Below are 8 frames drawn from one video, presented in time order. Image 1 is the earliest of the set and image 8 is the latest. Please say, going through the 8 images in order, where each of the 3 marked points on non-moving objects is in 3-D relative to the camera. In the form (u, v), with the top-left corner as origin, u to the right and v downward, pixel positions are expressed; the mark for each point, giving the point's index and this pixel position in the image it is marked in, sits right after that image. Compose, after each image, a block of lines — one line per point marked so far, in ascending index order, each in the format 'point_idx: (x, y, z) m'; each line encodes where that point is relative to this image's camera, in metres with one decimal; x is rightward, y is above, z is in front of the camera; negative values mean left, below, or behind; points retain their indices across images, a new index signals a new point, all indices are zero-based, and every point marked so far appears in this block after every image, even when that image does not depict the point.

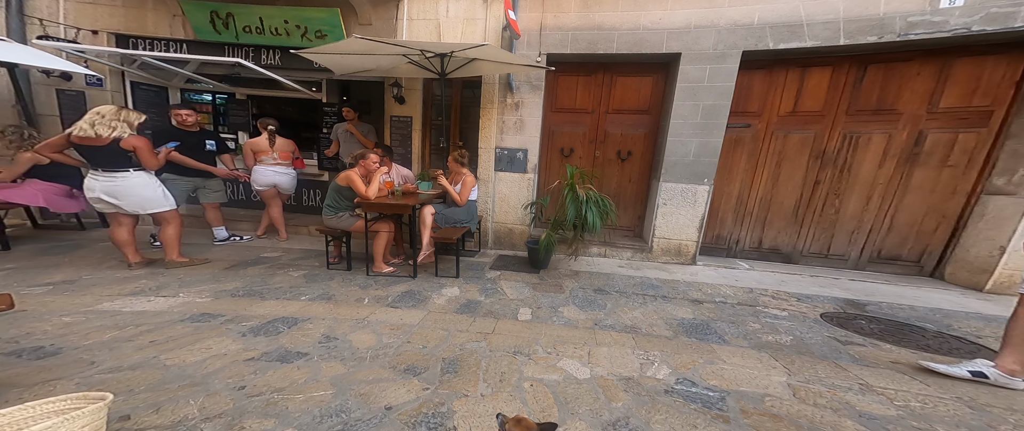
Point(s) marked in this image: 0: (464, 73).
0: (-0.5, +1.9, +4.4) m
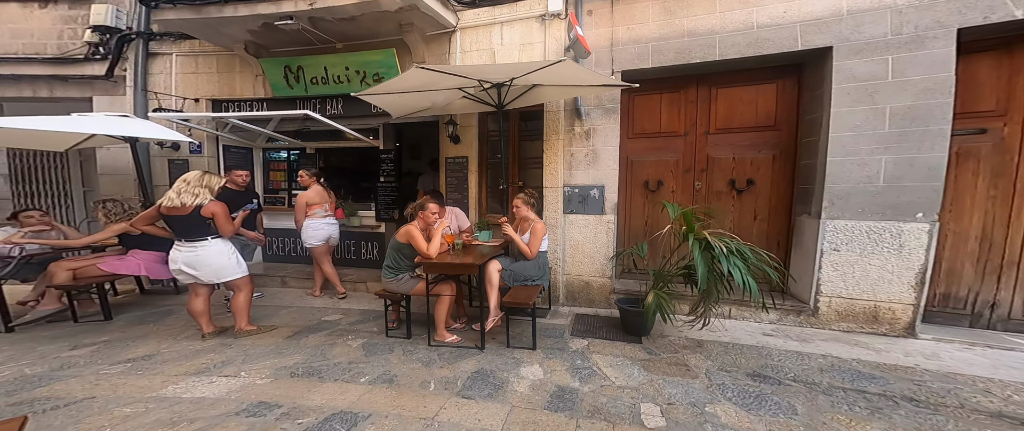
0: (+0.2, +1.3, +4.1) m
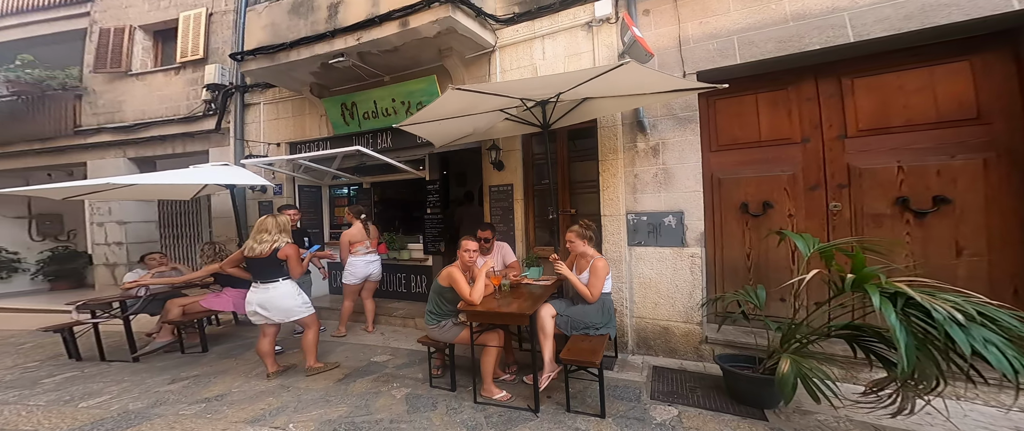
0: (+0.8, +1.0, +3.6) m
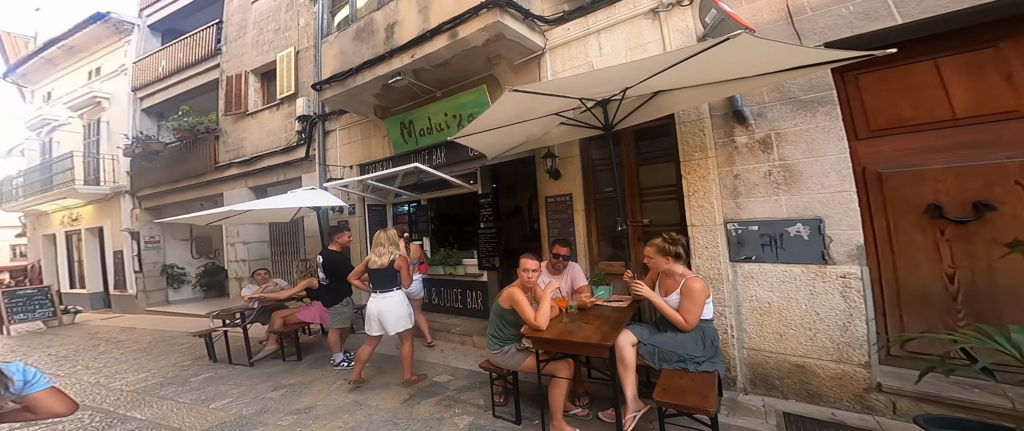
0: (+1.3, +0.9, +3.1) m
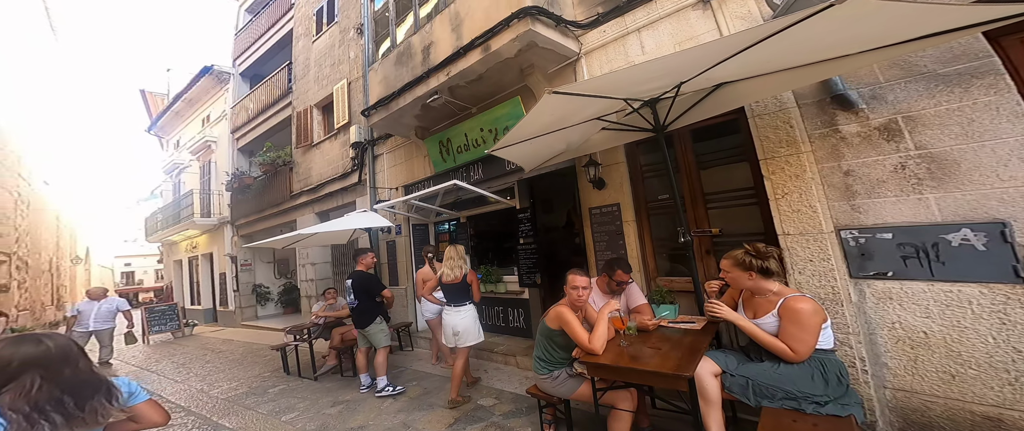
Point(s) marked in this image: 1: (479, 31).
0: (+1.6, +0.9, +2.8) m
1: (-0.4, +2.1, +3.9) m
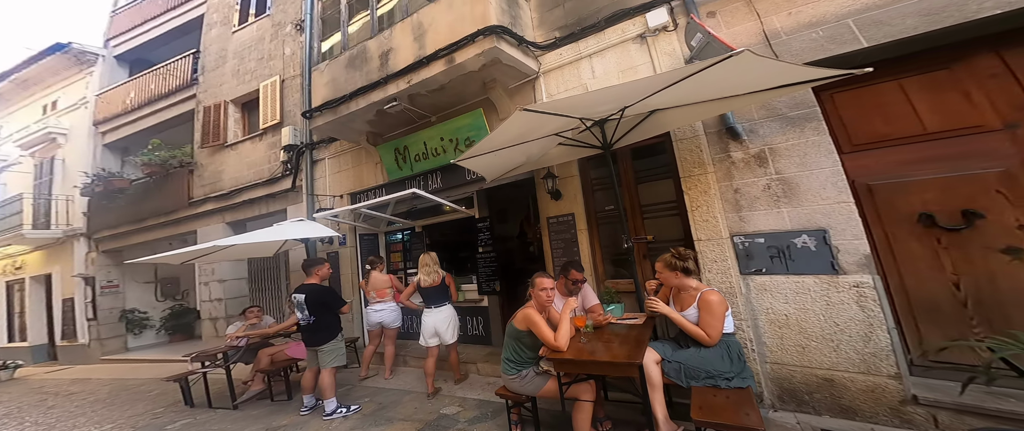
0: (+1.3, +0.8, +3.2) m
1: (-0.8, +2.0, +3.9) m
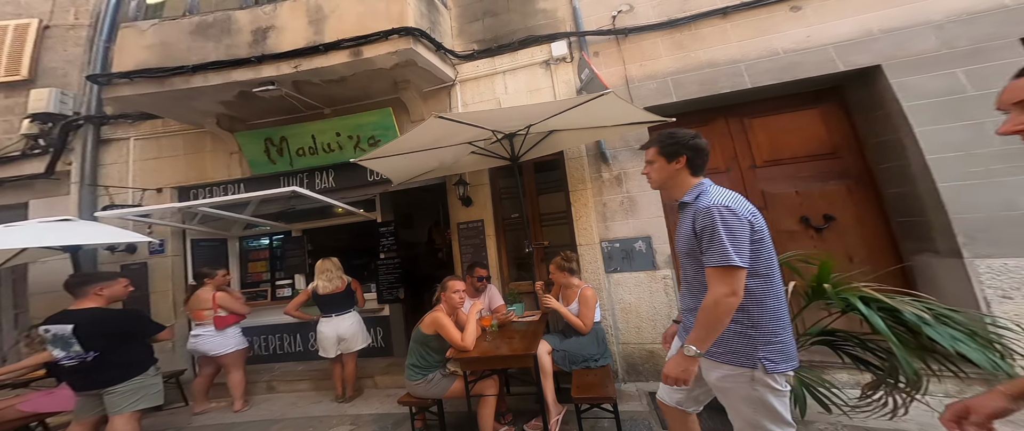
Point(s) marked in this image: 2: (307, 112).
0: (+0.3, +0.7, +3.7) m
1: (-1.8, +1.9, +3.6) m
2: (-2.9, +1.4, +4.6) m
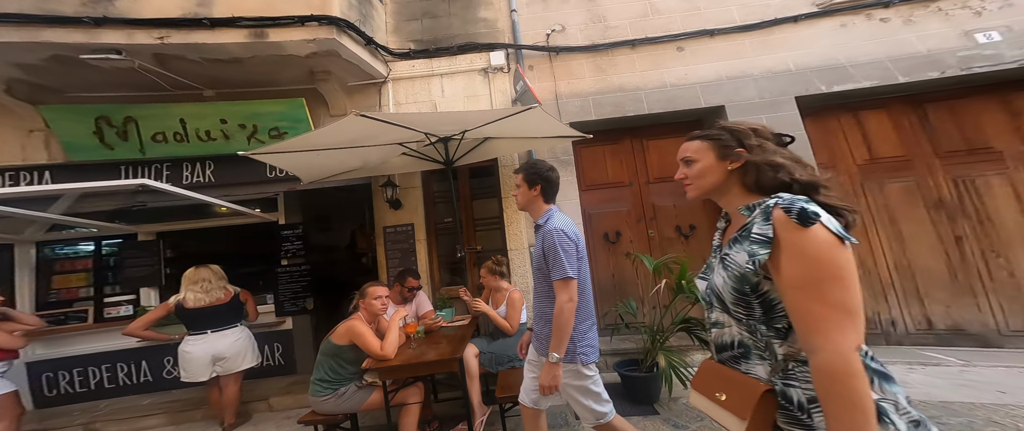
0: (-0.4, +0.7, +3.7) m
1: (-2.4, +1.9, +3.1) m
2: (-3.7, +1.4, +3.8) m
